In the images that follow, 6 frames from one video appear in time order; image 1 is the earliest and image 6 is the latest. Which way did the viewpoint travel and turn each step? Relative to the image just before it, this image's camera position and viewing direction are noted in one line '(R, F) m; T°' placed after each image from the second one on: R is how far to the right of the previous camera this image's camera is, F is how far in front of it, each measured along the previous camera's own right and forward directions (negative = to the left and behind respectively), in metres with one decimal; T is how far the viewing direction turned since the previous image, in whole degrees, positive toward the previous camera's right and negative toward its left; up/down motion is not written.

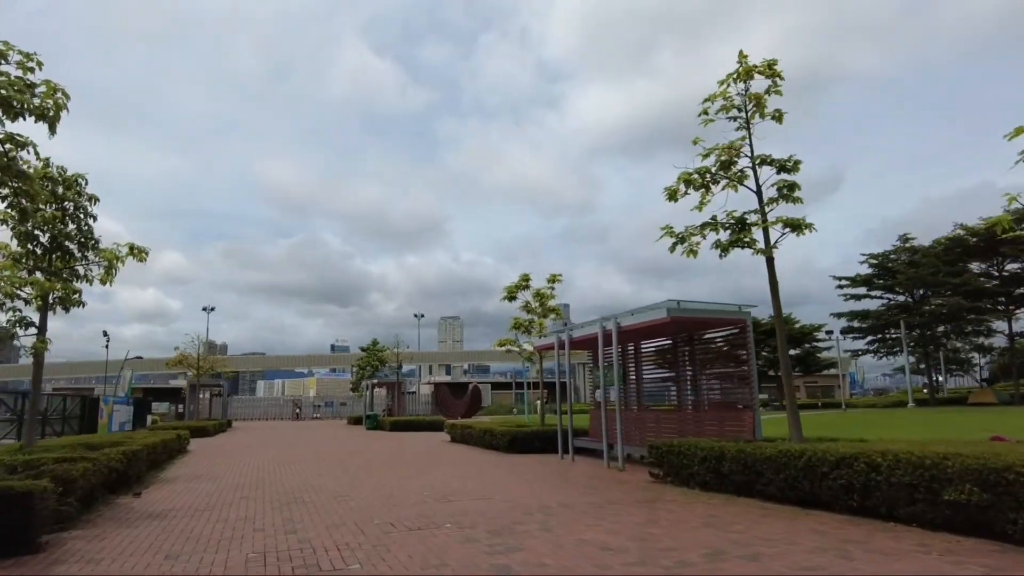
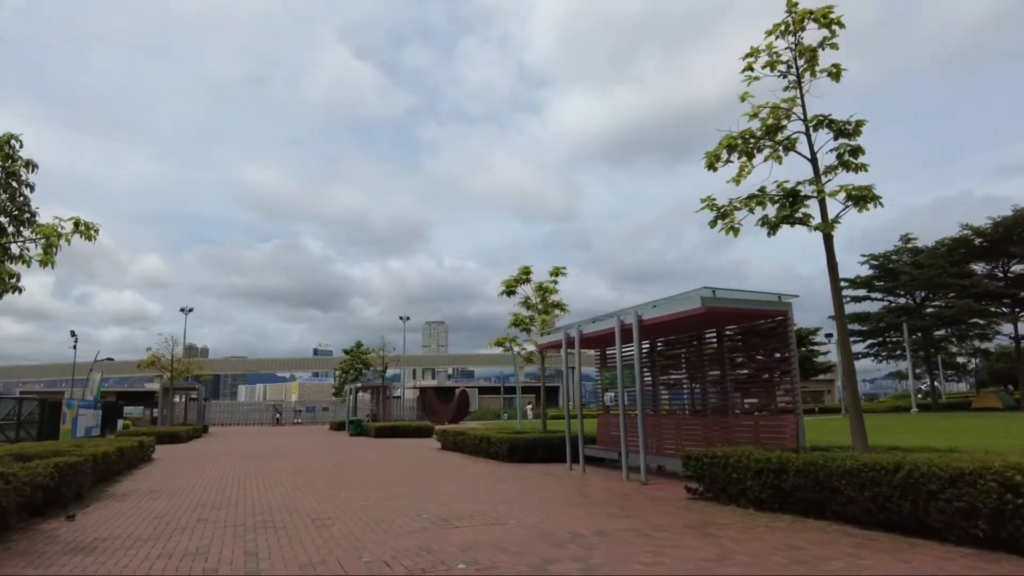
(-0.4, +1.7) m; +1°
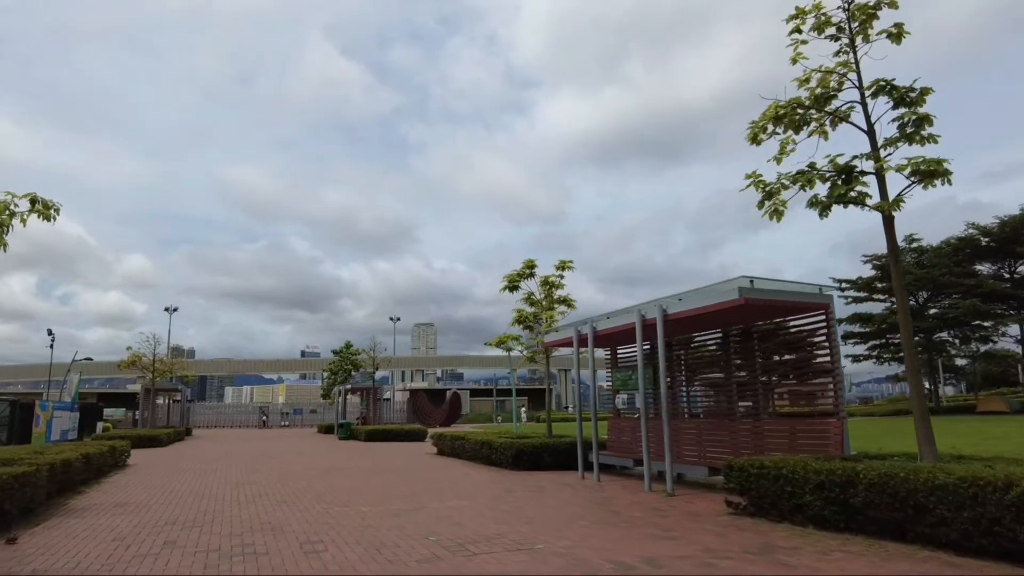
(-0.4, +1.2) m; +1°
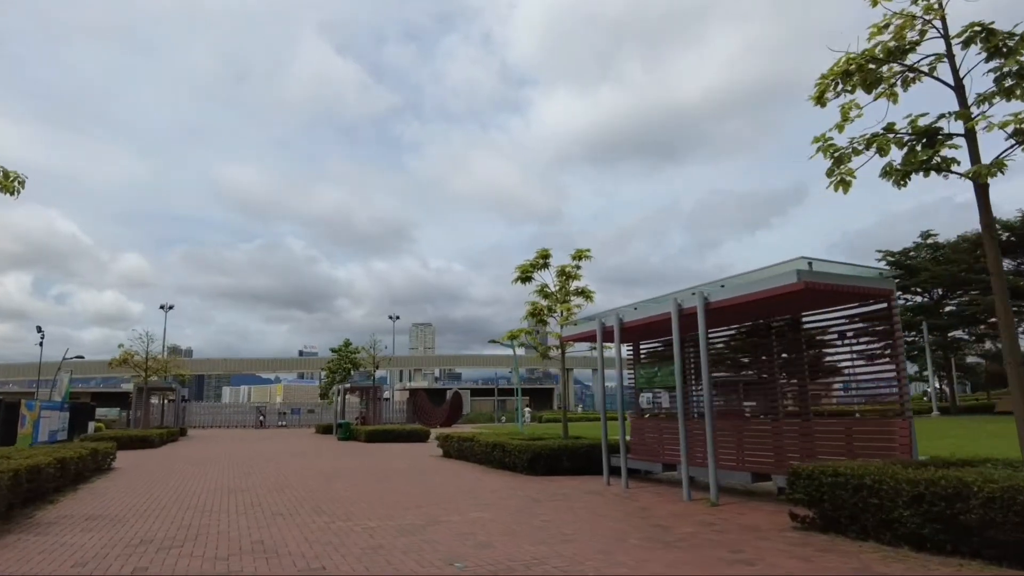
(-0.4, +1.2) m; 0°
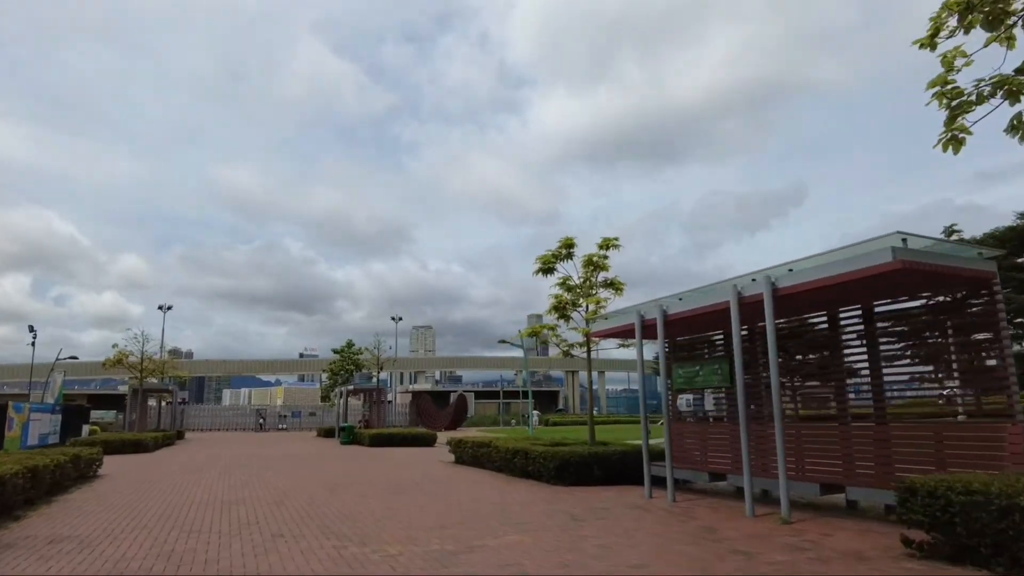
(-0.5, +1.4) m; 0°
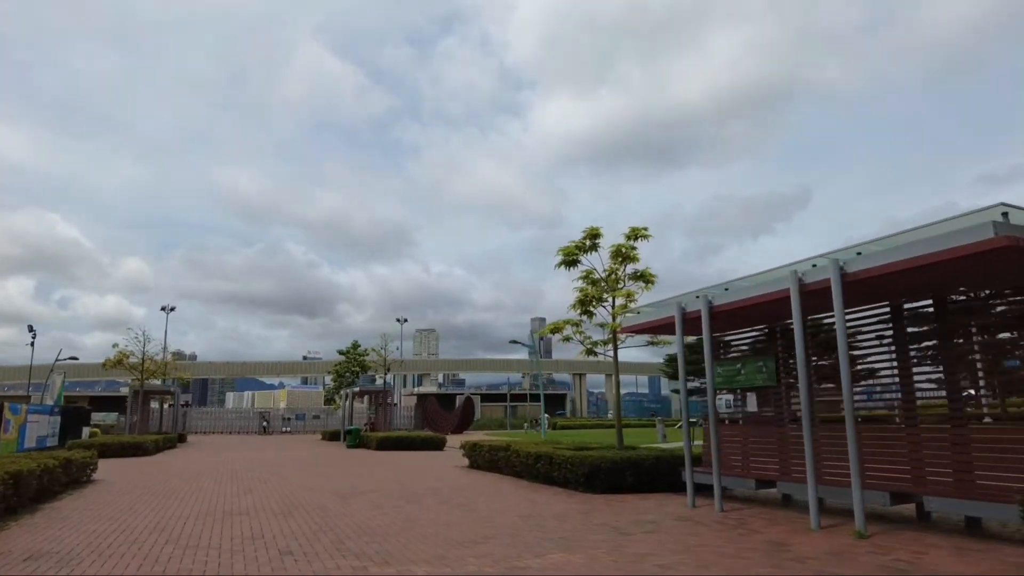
(-0.4, +1.0) m; 0°
